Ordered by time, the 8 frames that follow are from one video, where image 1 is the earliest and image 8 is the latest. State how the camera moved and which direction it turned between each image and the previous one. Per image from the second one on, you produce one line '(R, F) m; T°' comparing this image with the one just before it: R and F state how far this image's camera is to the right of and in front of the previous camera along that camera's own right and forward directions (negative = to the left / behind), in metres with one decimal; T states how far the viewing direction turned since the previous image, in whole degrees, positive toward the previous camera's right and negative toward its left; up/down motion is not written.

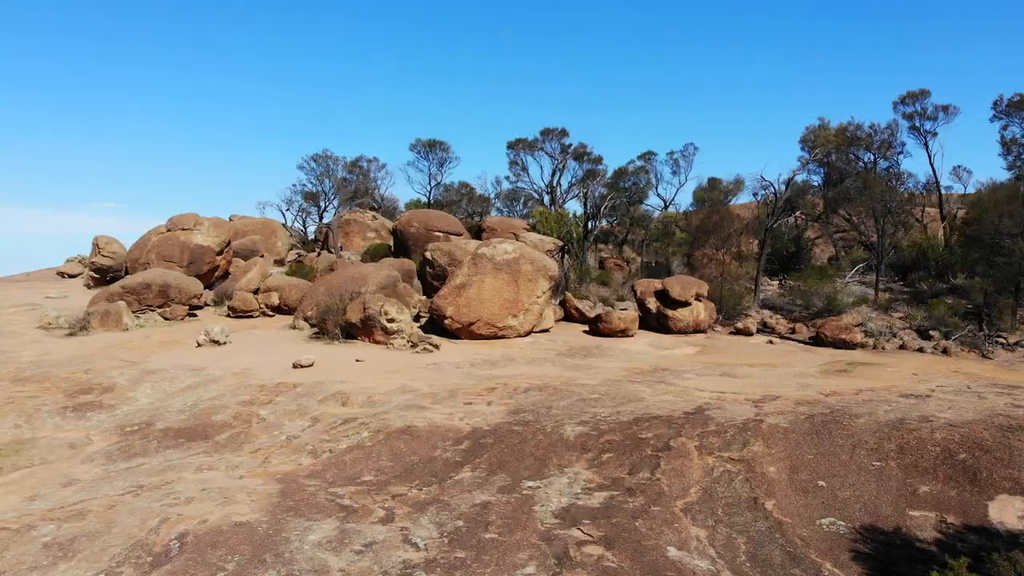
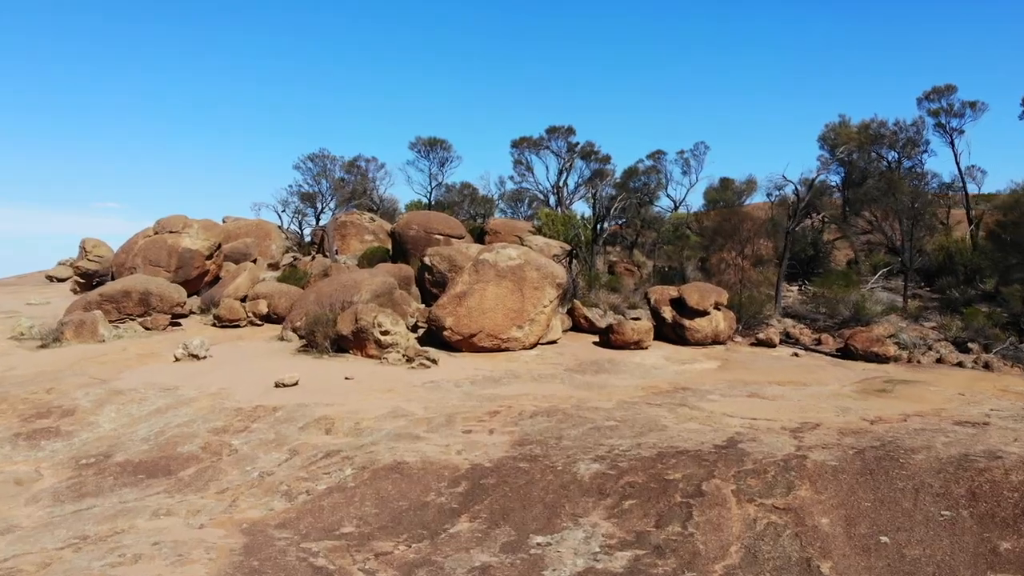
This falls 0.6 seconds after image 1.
(0.0, +1.1) m; 0°
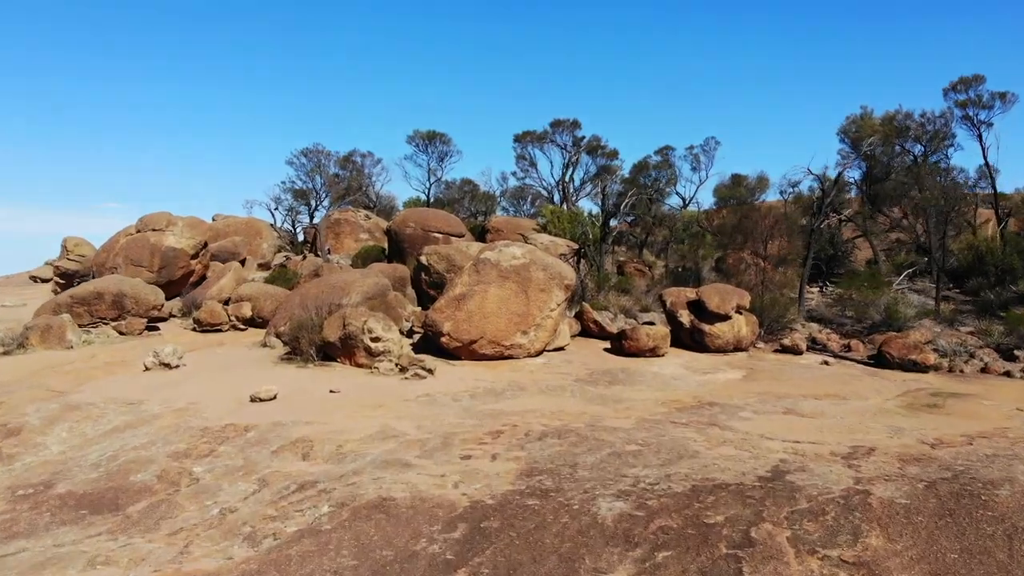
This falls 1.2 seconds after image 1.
(0.0, +1.2) m; 0°
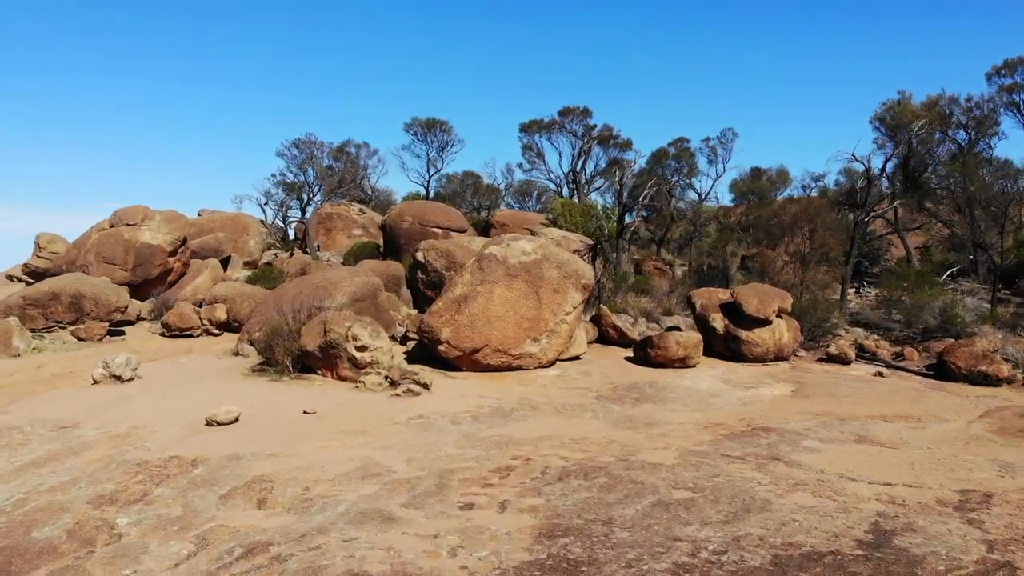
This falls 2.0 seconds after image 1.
(-0.1, +1.7) m; 0°
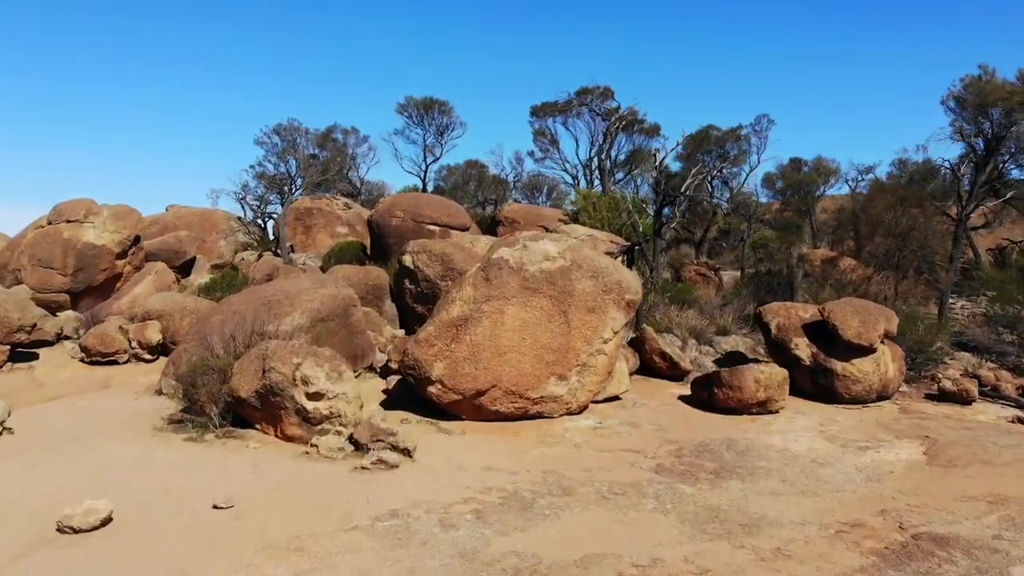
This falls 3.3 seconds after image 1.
(-0.1, +3.0) m; 0°
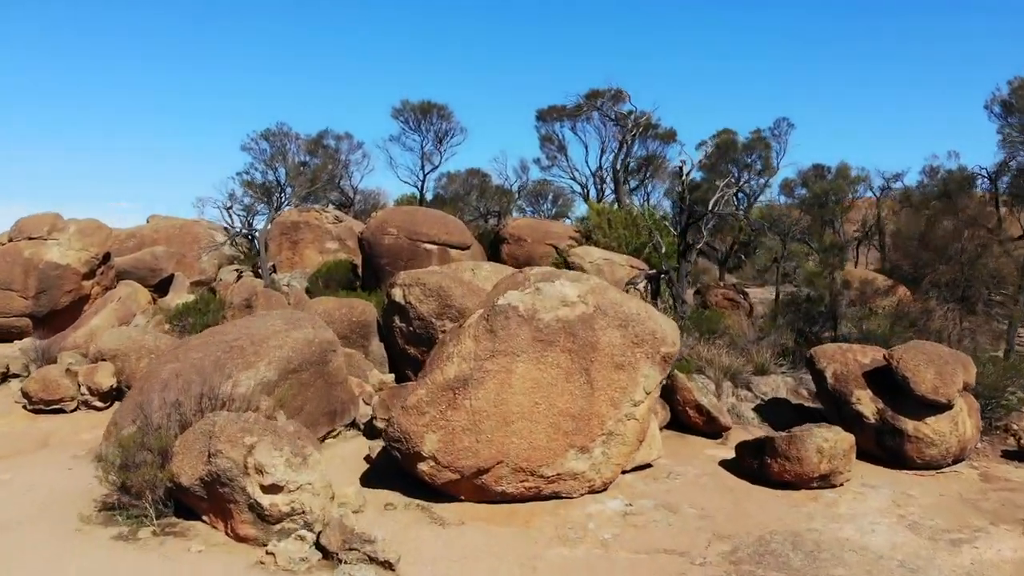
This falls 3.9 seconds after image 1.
(0.0, +1.4) m; 0°
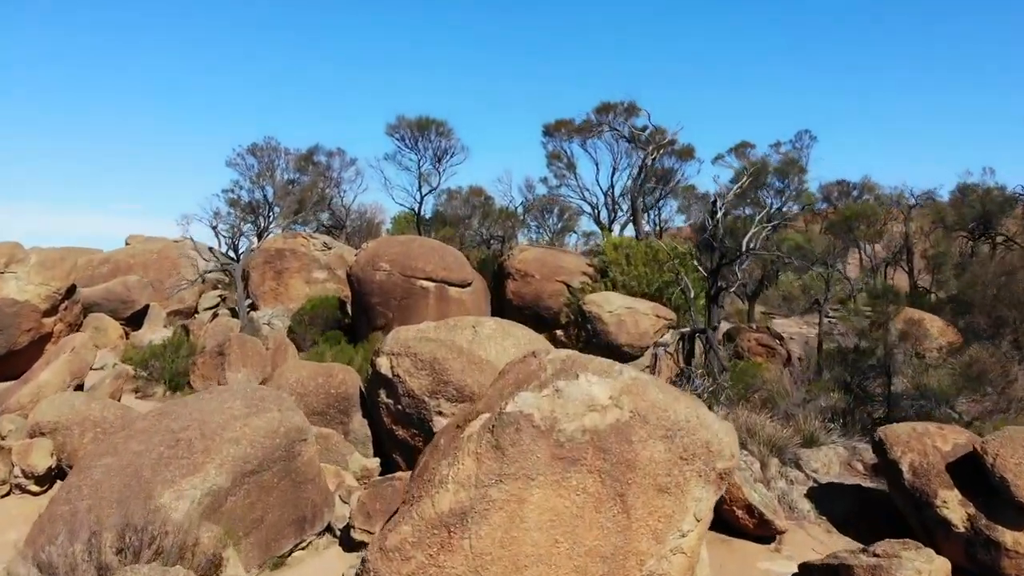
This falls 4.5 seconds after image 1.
(0.0, +1.4) m; 0°
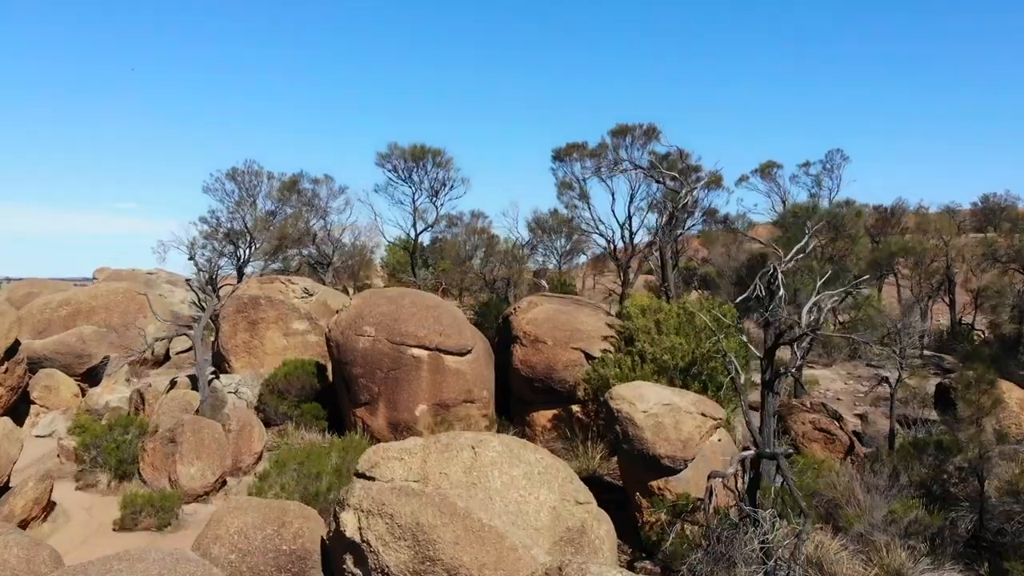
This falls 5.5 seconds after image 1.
(0.0, +1.8) m; 0°
